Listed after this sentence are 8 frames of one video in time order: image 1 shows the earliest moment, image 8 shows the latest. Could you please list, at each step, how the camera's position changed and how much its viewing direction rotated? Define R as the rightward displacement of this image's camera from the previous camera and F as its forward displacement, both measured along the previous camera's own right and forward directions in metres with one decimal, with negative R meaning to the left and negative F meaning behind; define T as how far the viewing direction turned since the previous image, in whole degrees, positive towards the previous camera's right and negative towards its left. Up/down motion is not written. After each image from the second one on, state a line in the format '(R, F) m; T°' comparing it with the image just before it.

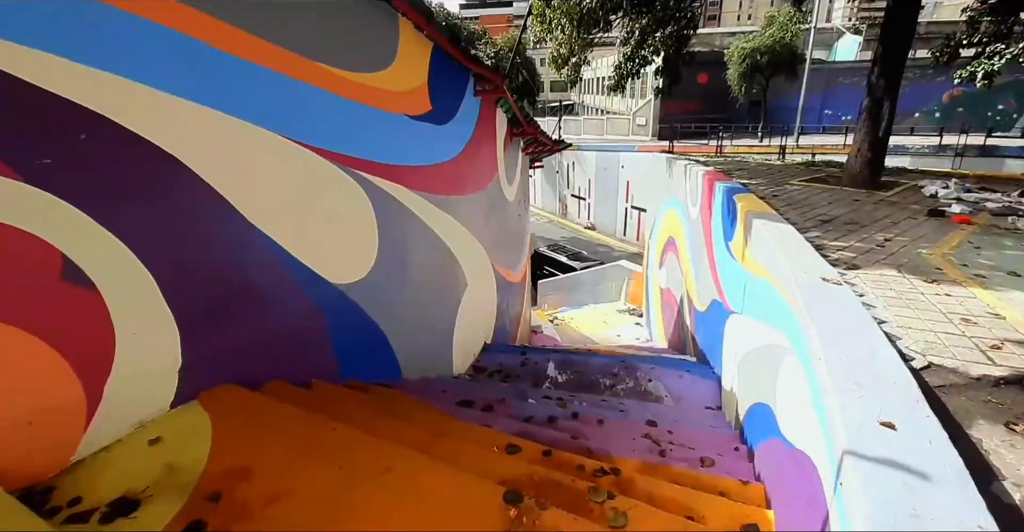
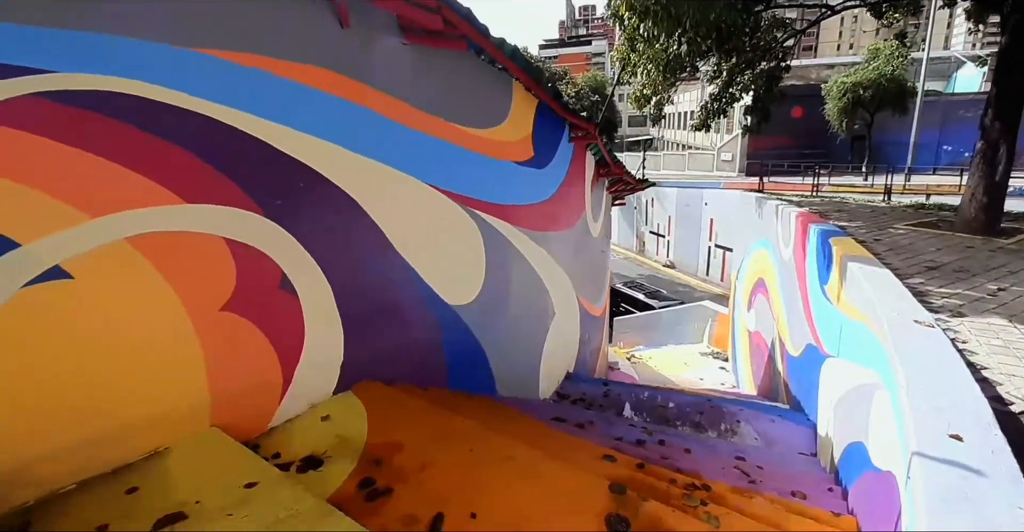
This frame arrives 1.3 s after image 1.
(-0.1, -0.4) m; -9°
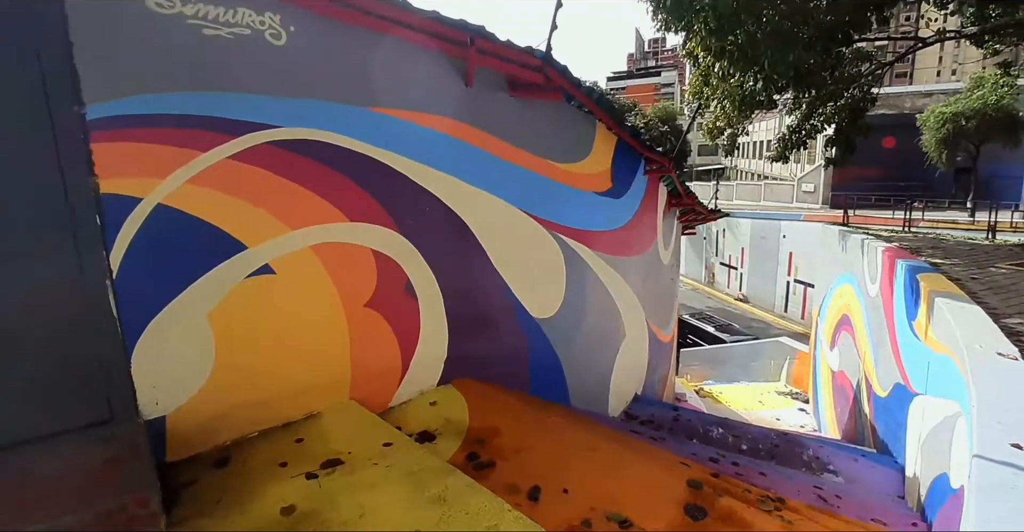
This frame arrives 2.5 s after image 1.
(-0.1, -0.5) m; -8°
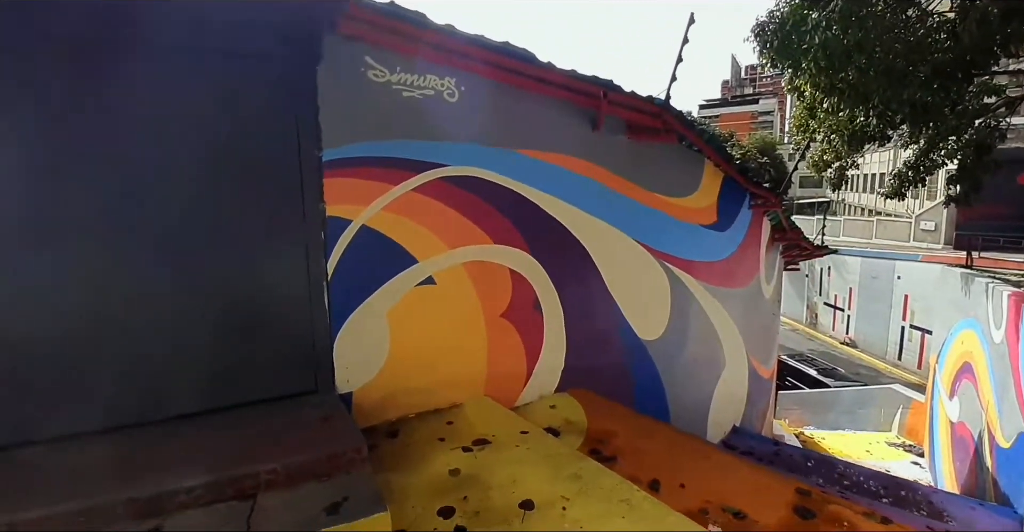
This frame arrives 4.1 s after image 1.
(-0.3, -0.5) m; -9°
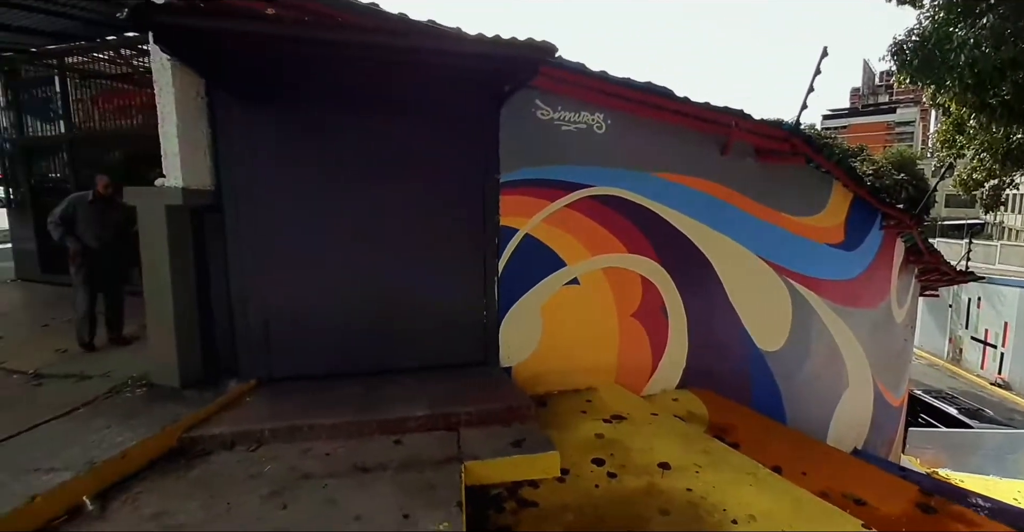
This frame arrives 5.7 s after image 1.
(-0.3, -0.7) m; -11°
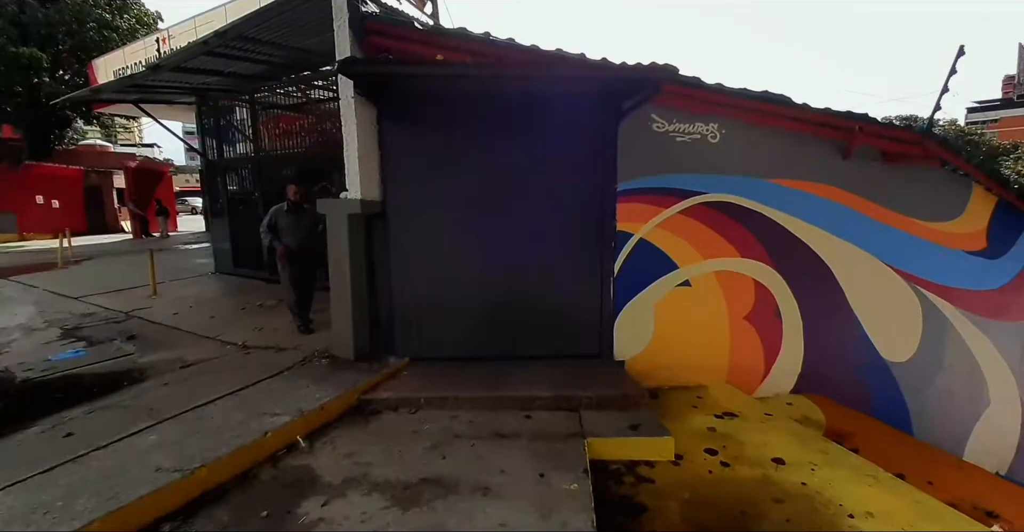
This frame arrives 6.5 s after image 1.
(-0.2, -0.5) m; -11°
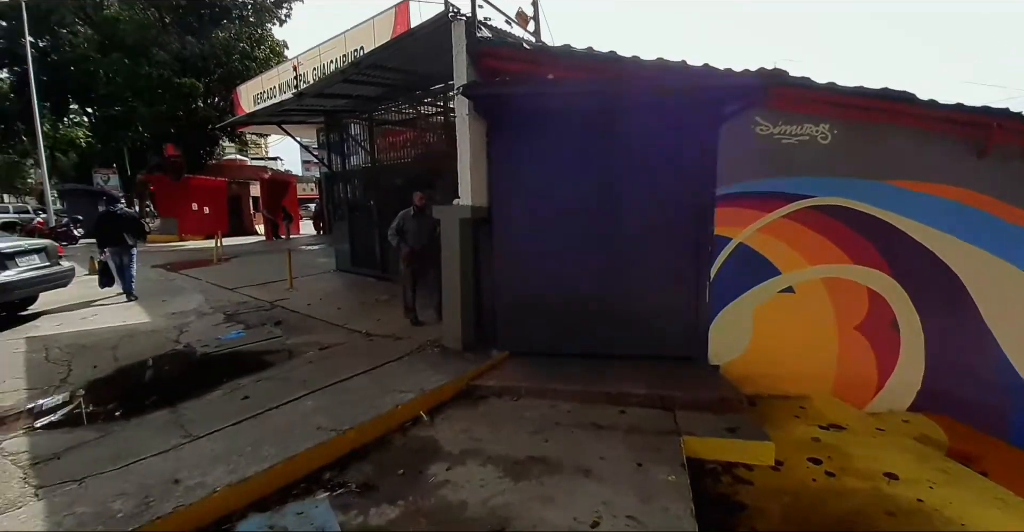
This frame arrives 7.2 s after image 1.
(-0.1, -0.3) m; -10°
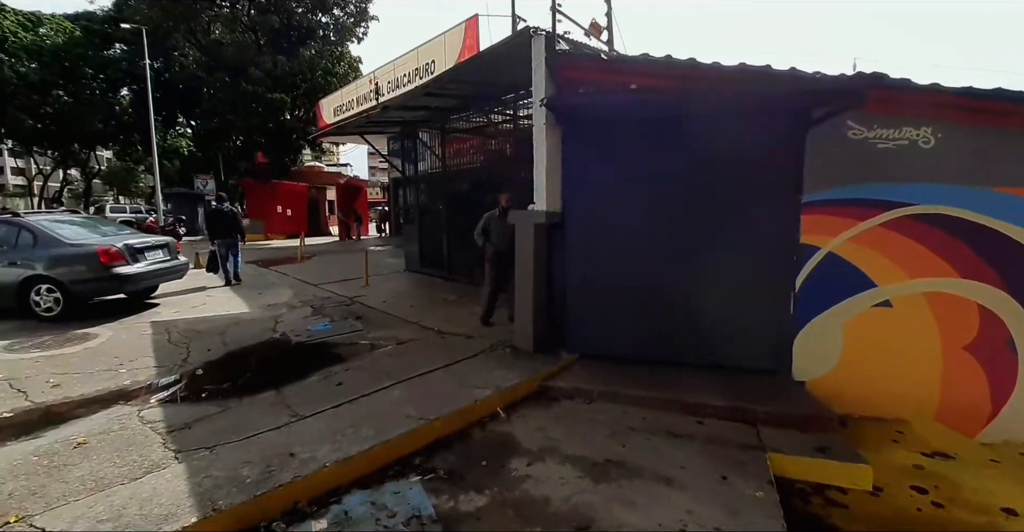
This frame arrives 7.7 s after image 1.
(-0.2, -0.1) m; -7°
